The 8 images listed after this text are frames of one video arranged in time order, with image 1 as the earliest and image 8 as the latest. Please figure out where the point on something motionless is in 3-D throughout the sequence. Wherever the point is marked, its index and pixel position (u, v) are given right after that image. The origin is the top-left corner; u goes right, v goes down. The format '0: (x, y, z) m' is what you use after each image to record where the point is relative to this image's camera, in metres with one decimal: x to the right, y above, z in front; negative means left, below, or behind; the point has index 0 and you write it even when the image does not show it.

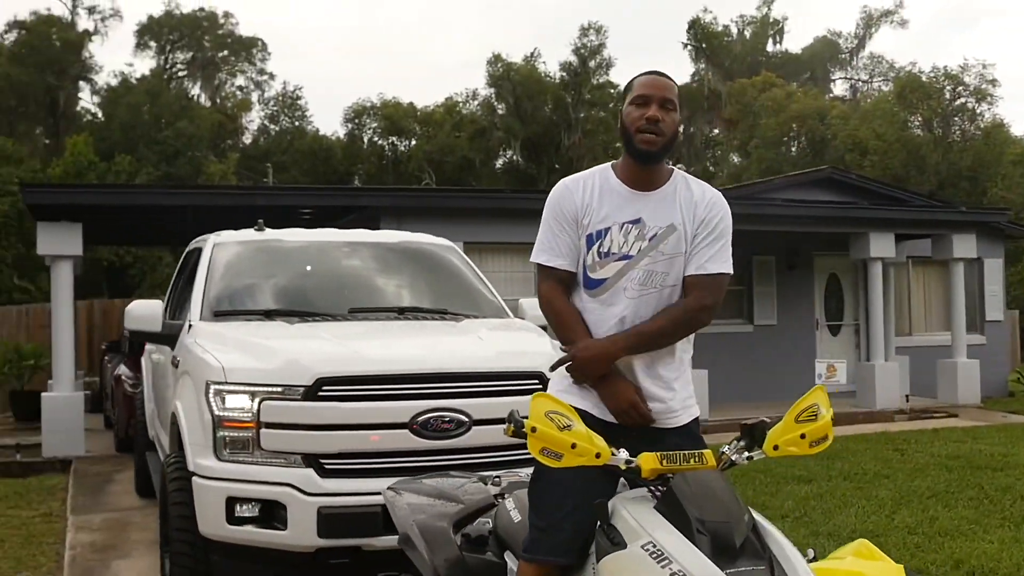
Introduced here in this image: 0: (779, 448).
0: (+0.6, -0.4, +2.4) m
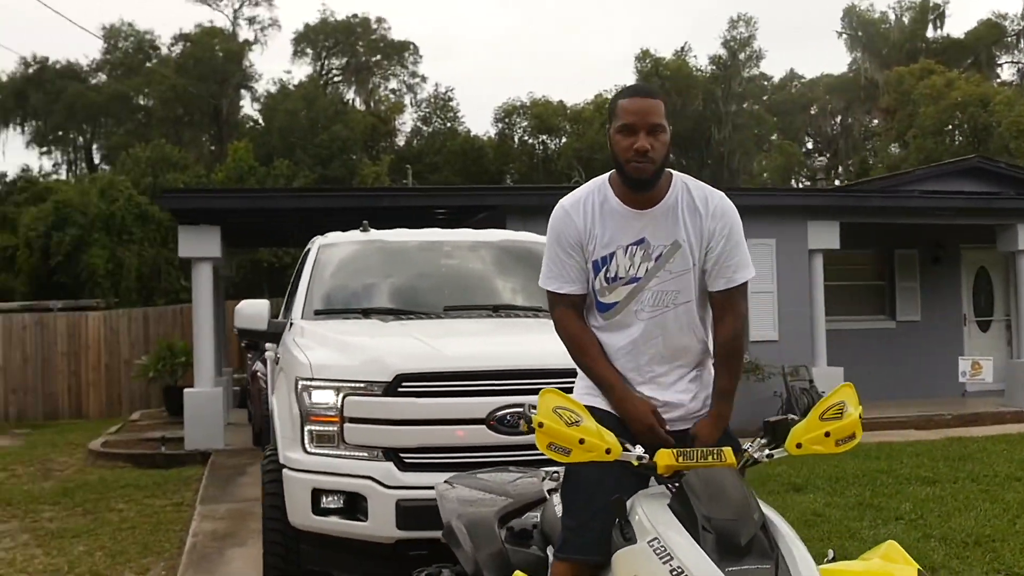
0: (+0.7, -0.4, +2.4) m
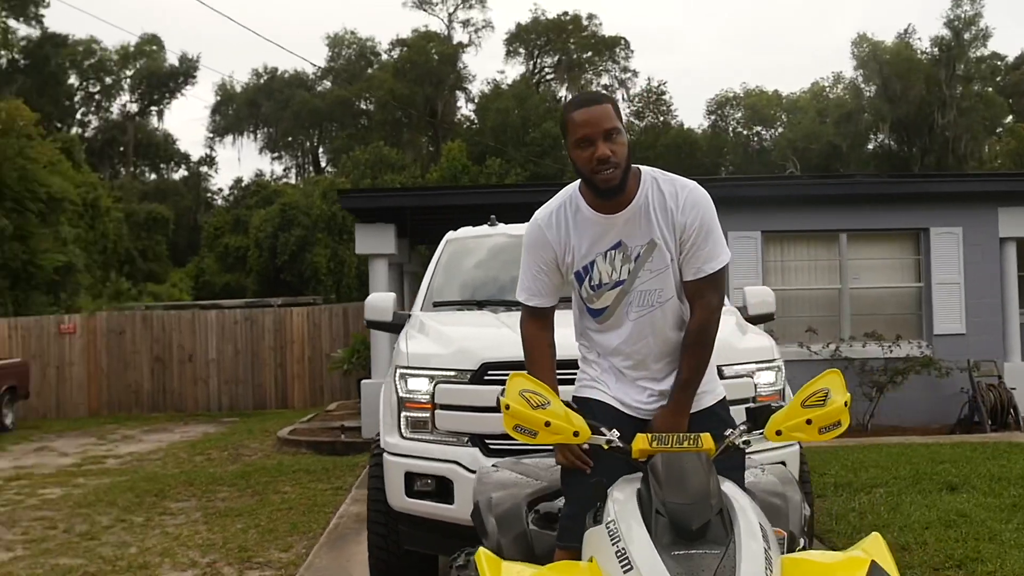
0: (+0.6, -0.3, +2.3) m
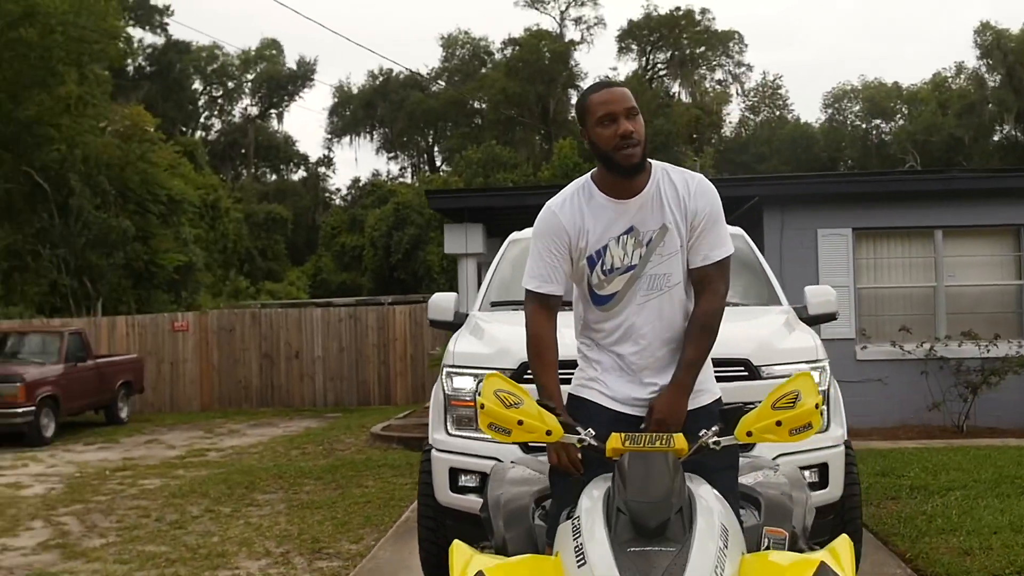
0: (+0.5, -0.3, +2.3) m
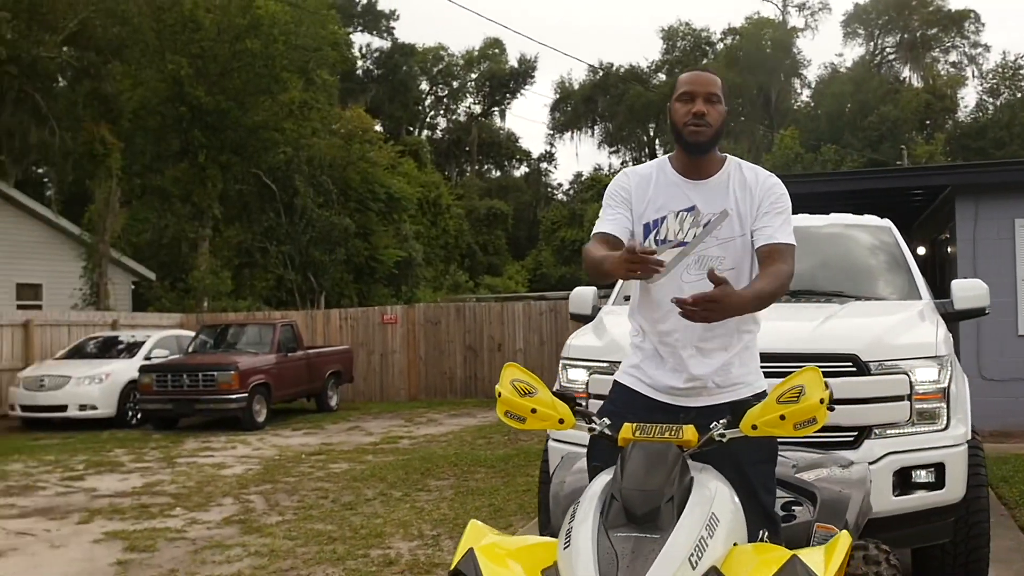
0: (+0.5, -0.3, +2.3) m
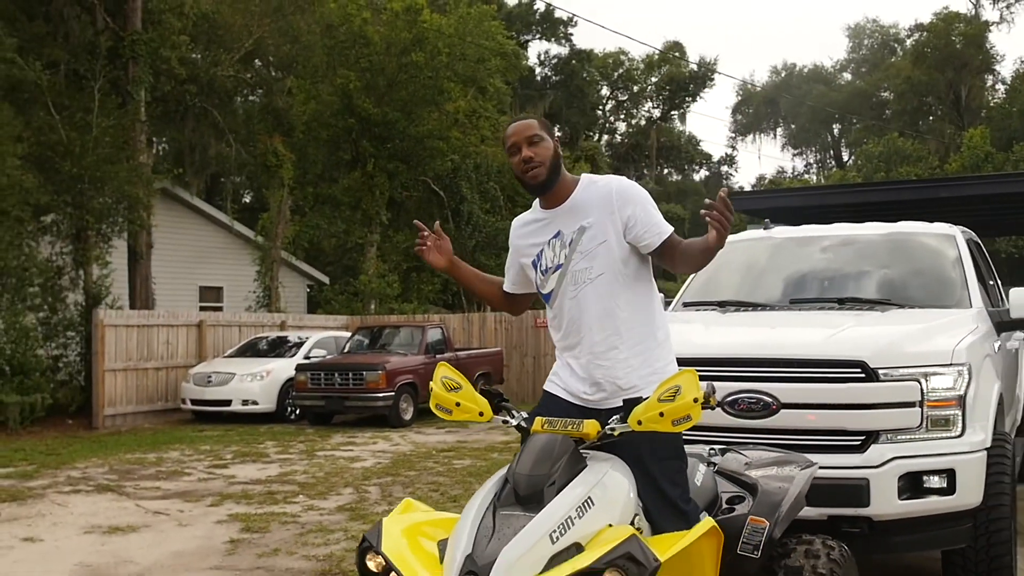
0: (+0.3, -0.3, +2.6) m
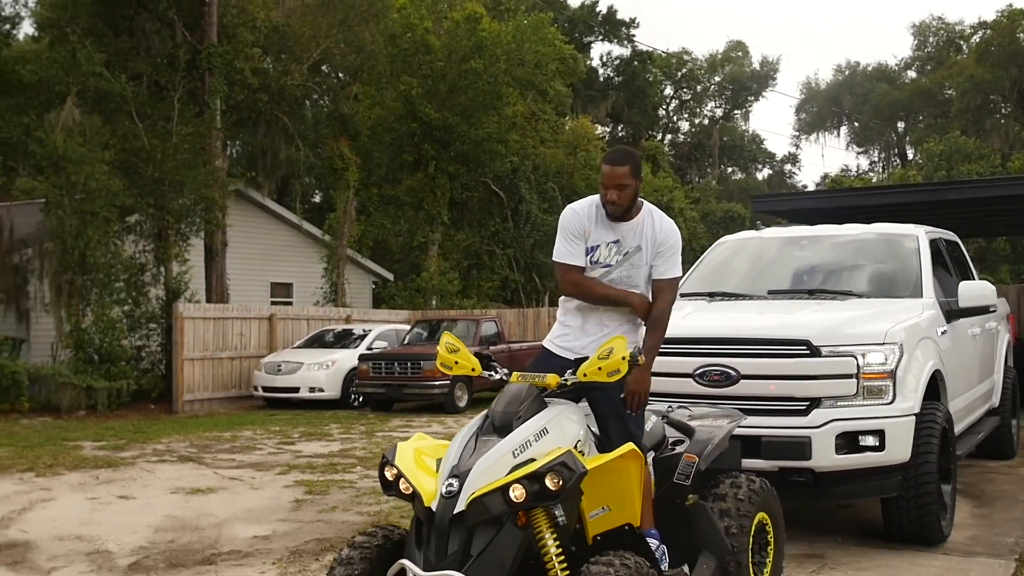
0: (+0.2, -0.3, +3.5) m
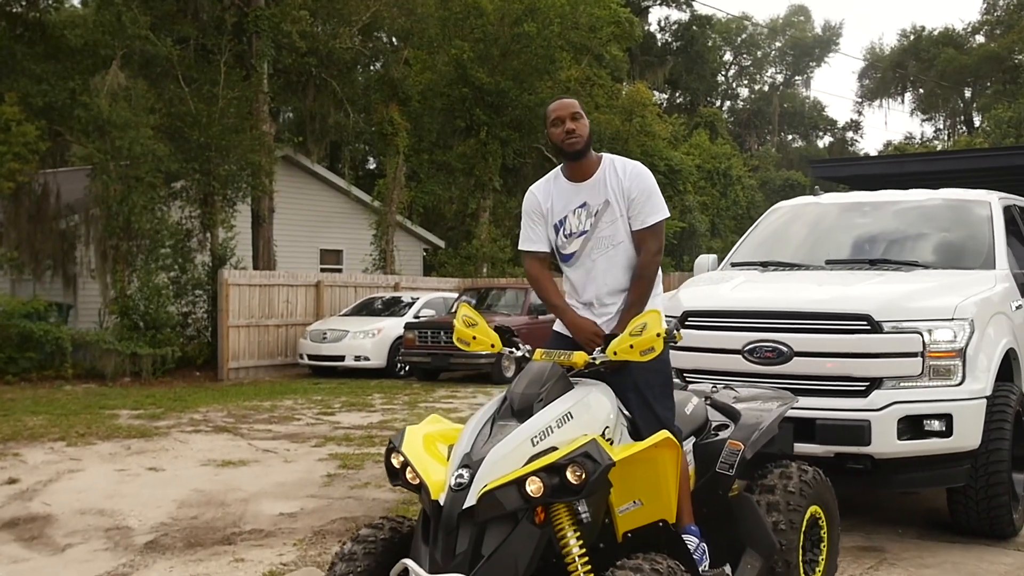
0: (+0.3, -0.2, +3.1) m
